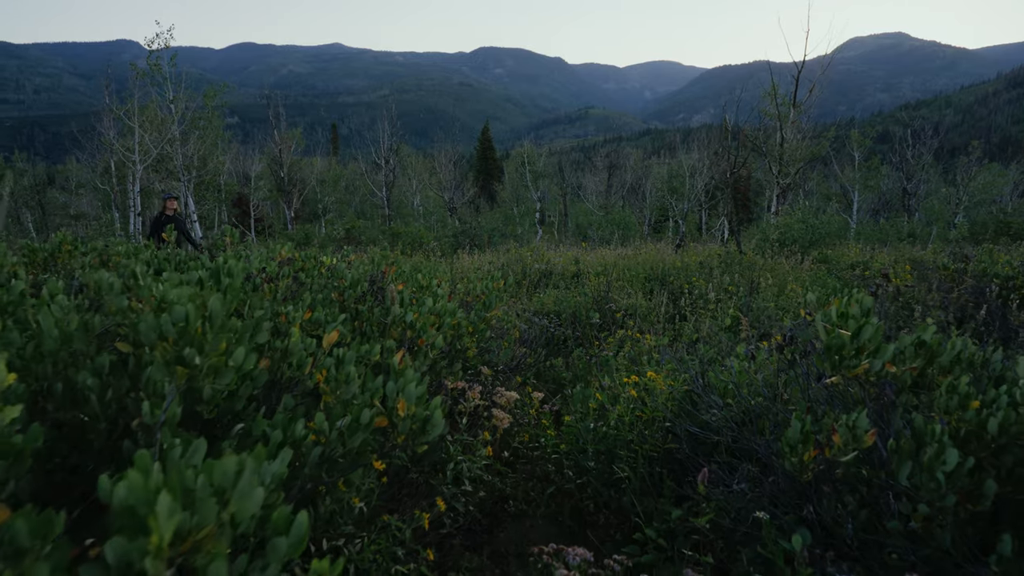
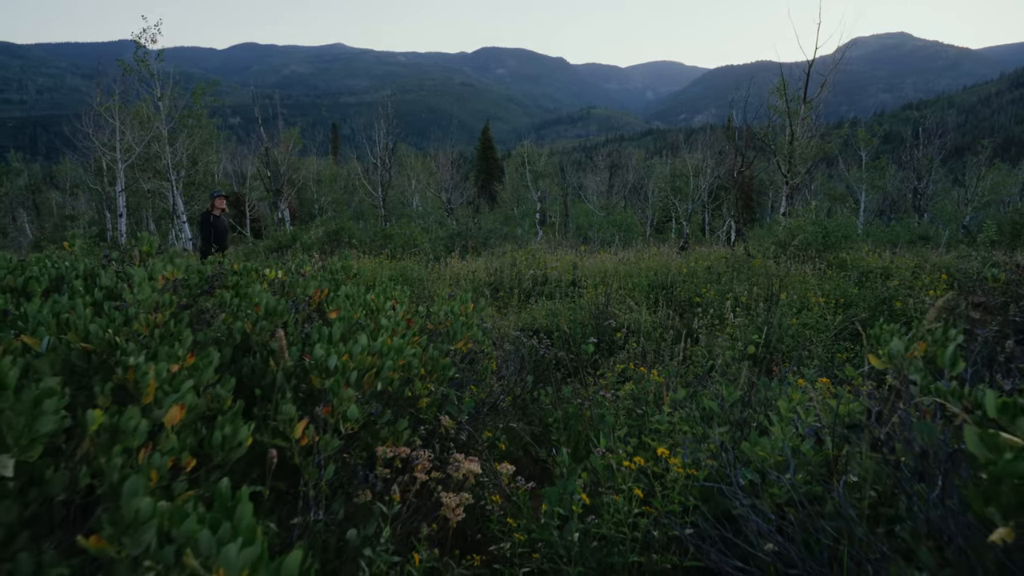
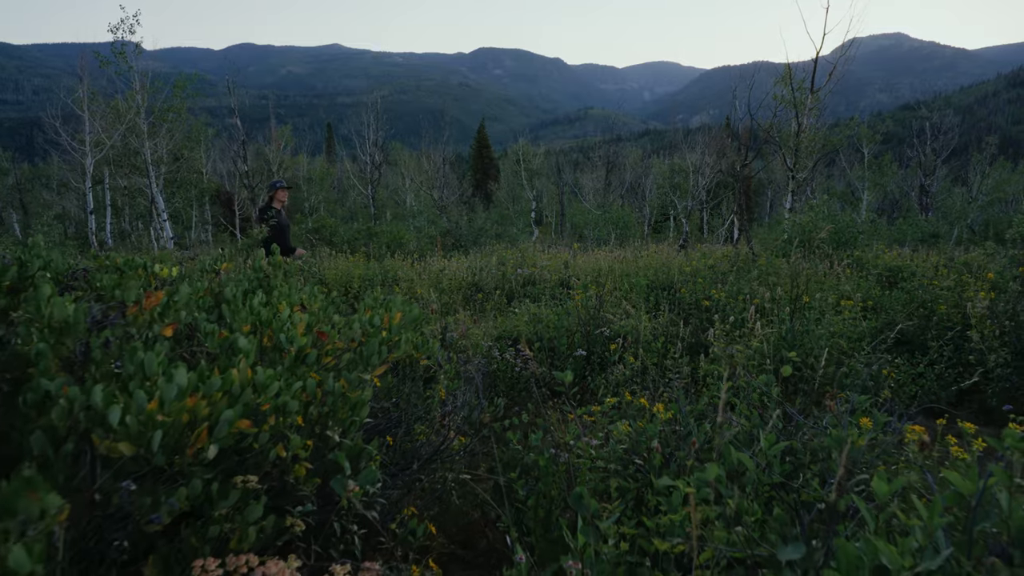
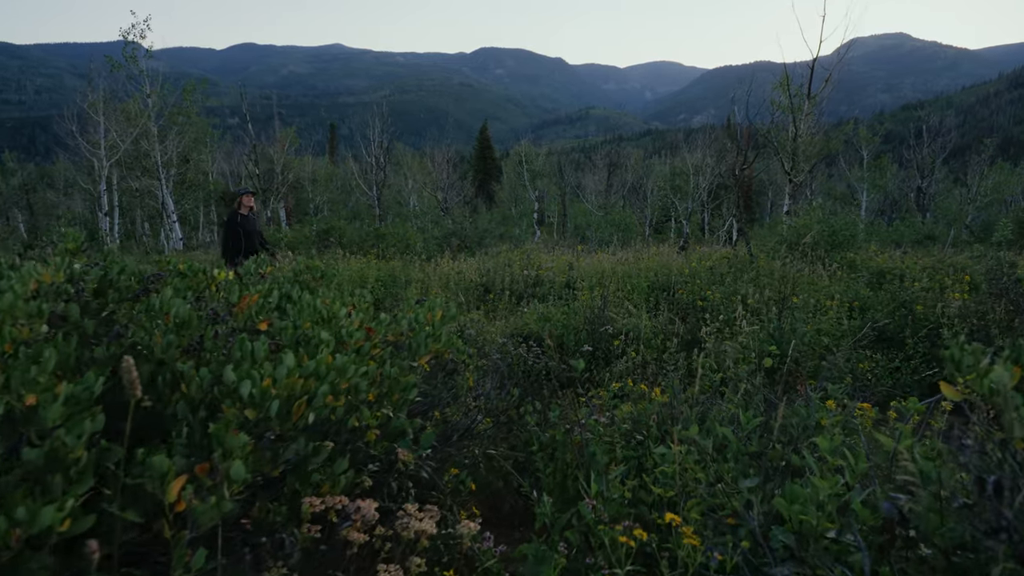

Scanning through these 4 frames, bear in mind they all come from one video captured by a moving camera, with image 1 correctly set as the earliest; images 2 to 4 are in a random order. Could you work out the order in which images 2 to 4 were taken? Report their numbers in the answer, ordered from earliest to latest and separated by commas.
2, 4, 3
